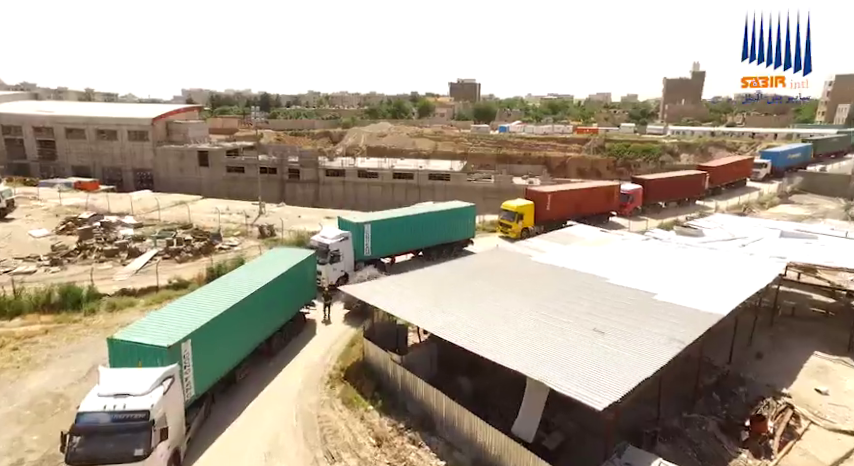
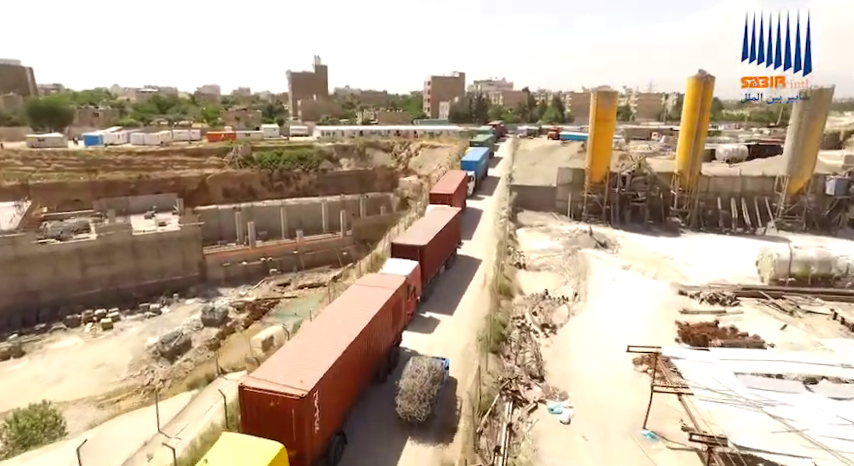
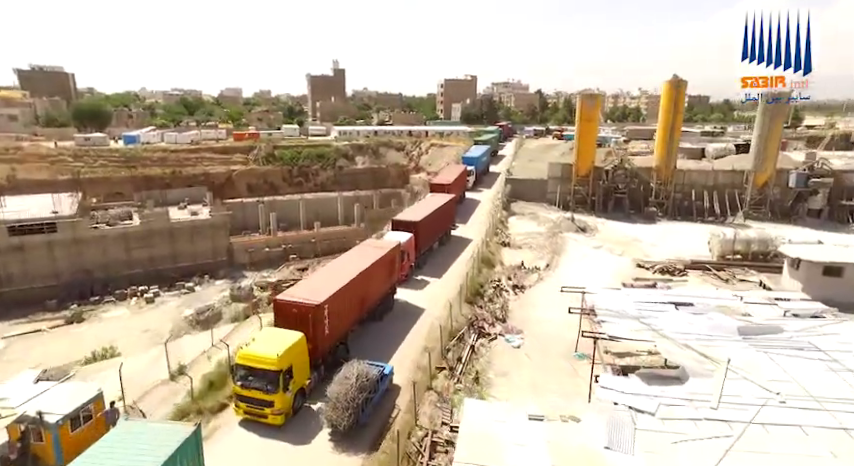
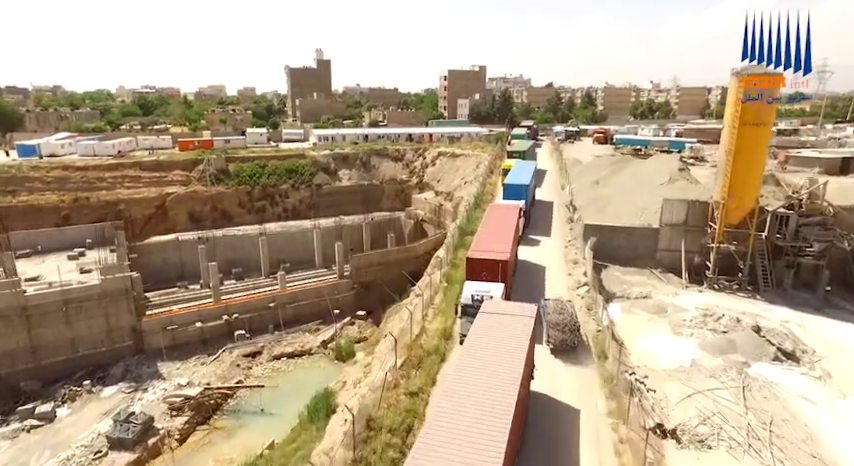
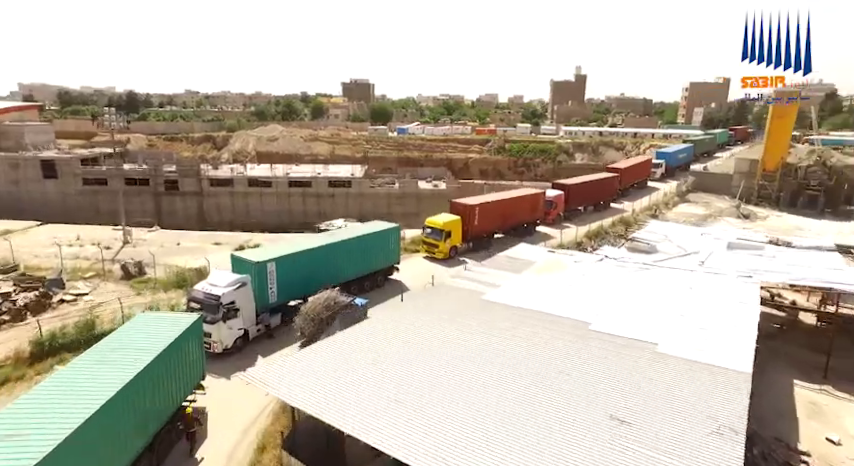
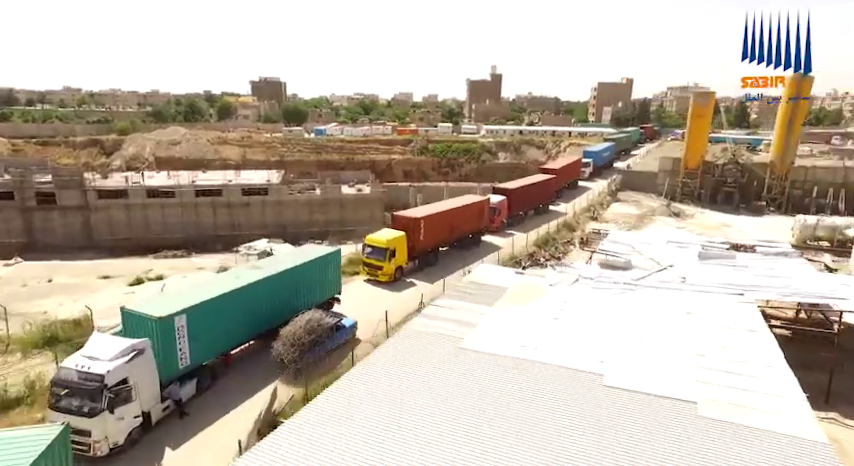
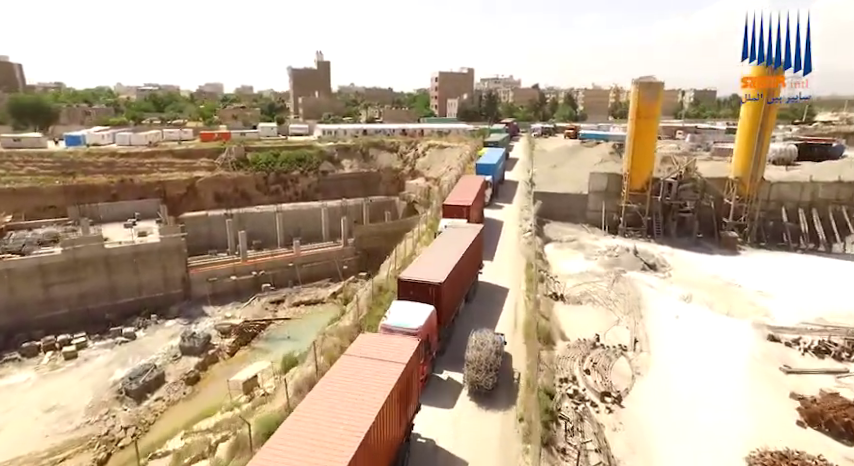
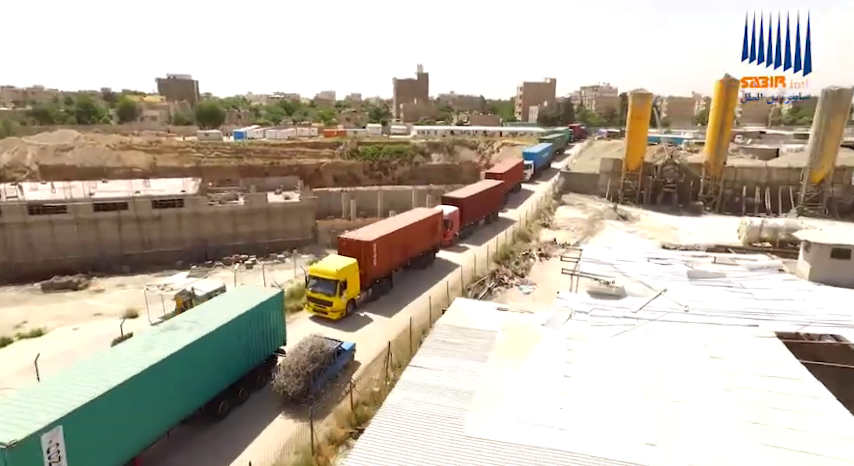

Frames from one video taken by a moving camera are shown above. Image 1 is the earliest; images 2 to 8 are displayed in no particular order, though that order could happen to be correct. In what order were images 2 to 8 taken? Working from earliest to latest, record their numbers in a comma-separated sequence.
5, 6, 8, 3, 2, 7, 4
